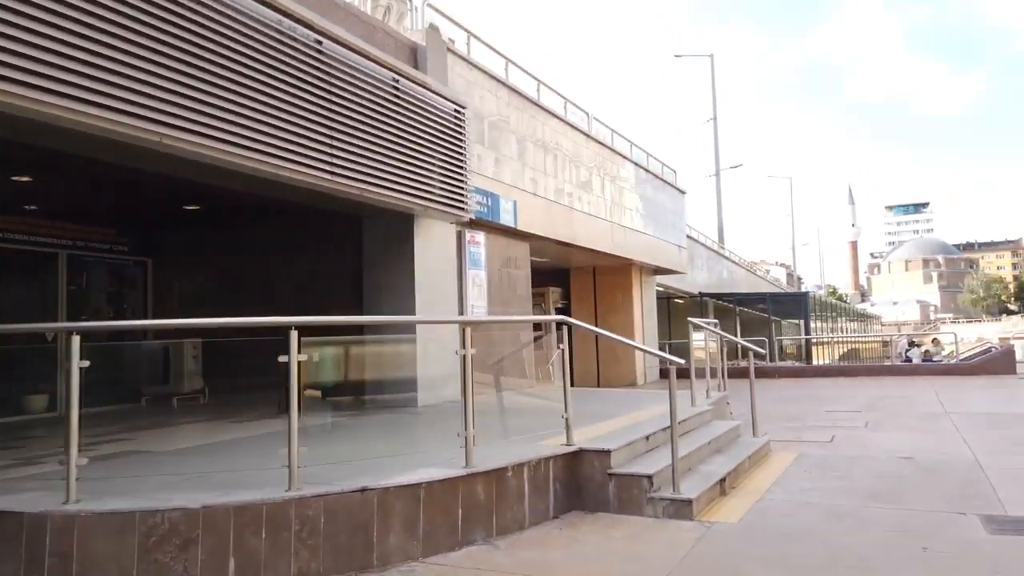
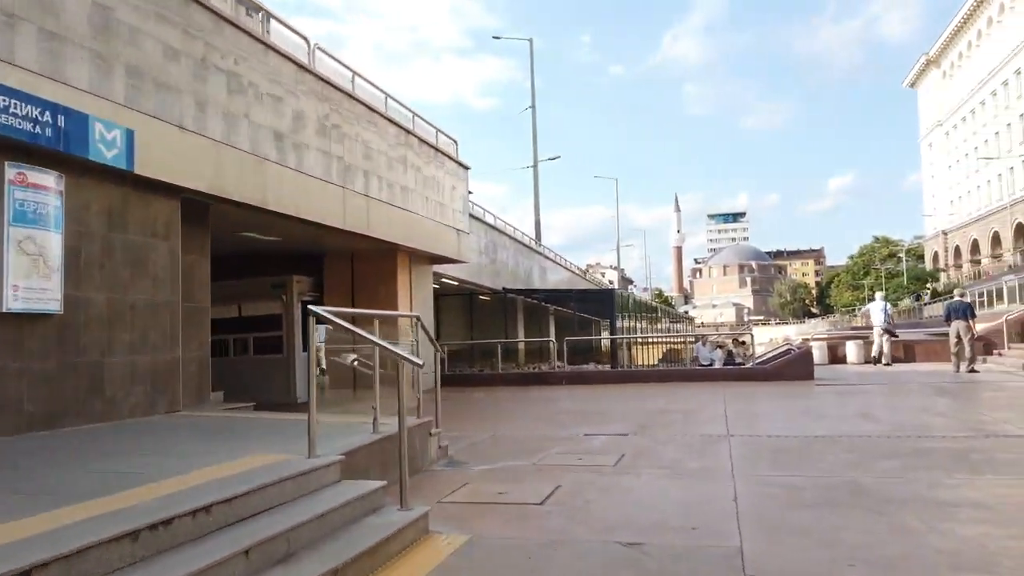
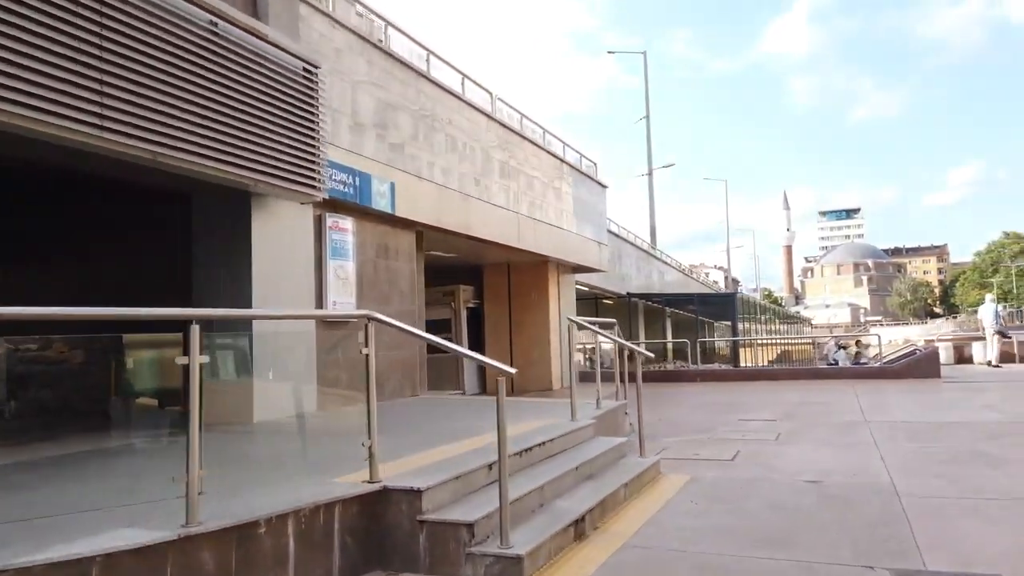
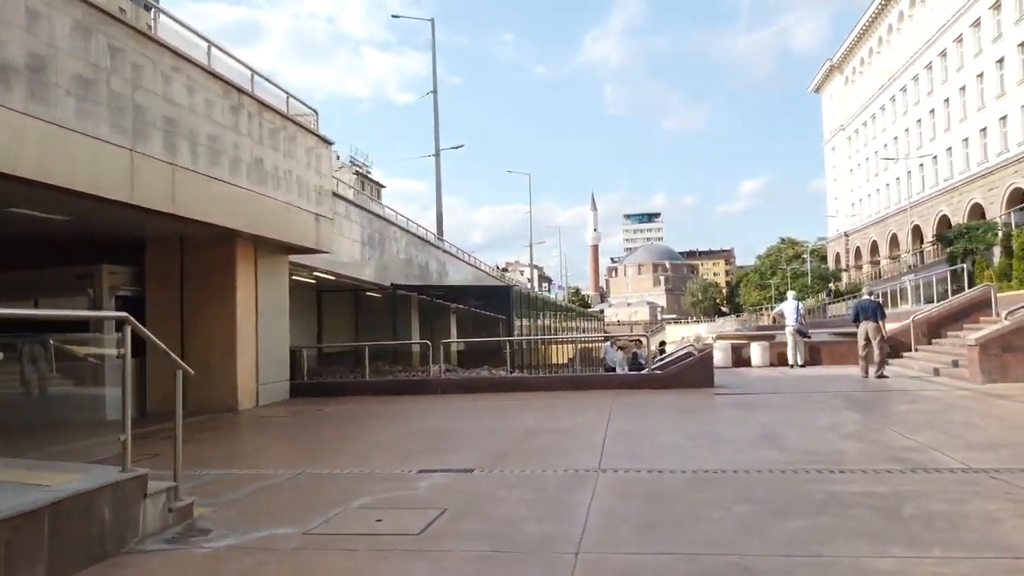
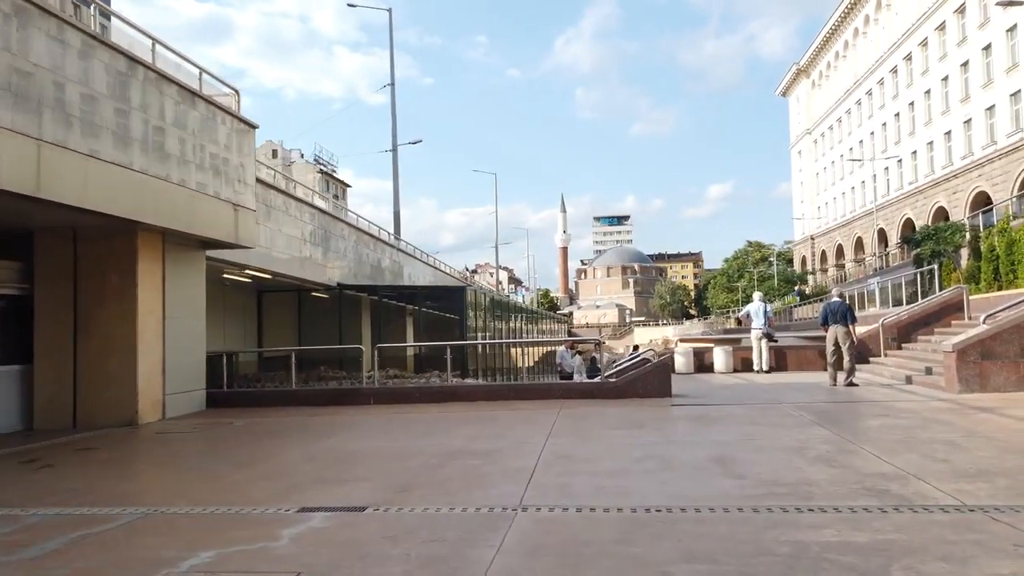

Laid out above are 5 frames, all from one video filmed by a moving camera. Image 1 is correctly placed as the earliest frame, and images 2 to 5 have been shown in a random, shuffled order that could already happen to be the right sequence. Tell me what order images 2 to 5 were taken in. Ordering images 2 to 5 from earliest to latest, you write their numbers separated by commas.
3, 2, 4, 5
